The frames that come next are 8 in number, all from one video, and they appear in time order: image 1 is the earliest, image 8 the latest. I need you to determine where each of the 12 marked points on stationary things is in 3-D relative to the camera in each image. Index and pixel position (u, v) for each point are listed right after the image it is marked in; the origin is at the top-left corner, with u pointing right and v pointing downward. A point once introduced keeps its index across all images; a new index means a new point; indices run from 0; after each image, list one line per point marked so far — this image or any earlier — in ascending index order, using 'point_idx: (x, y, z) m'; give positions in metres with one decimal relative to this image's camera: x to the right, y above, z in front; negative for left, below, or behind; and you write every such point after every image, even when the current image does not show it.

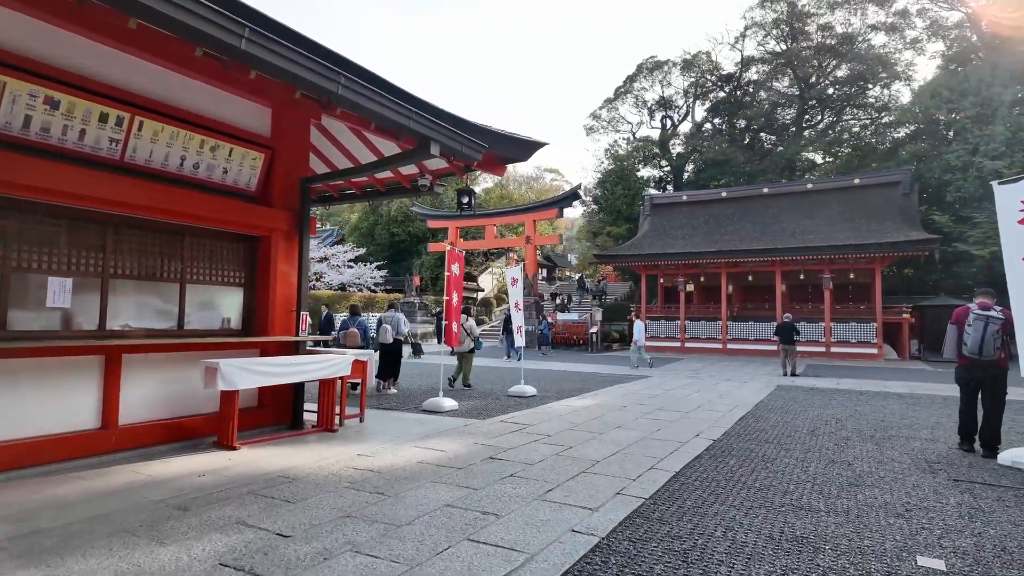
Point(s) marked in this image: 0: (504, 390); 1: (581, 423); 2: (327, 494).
0: (-0.1, -1.6, +9.0) m
1: (+0.7, -1.4, +6.0) m
2: (-1.1, -1.3, +3.5) m
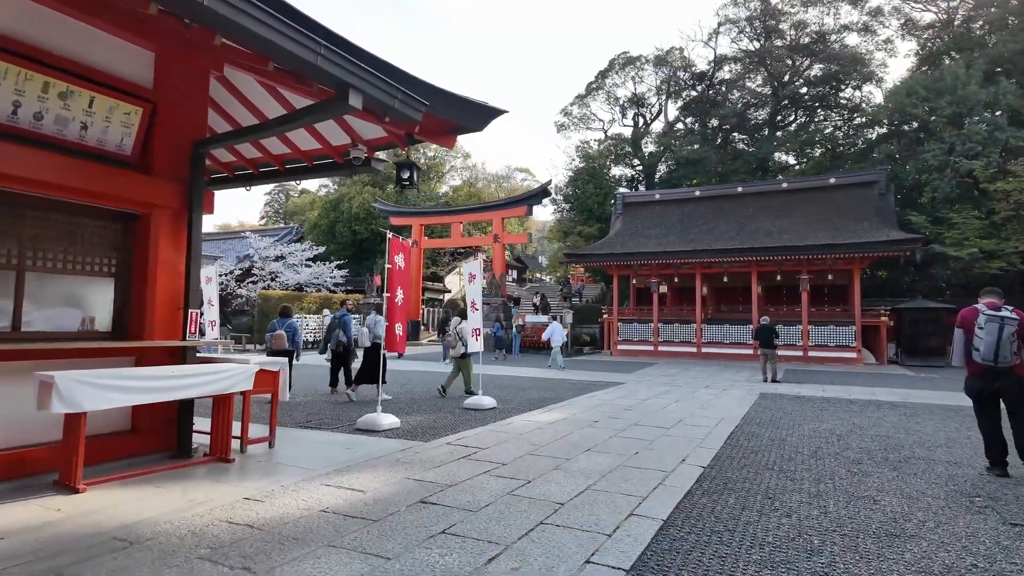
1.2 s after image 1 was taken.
0: (-0.7, -1.5, +7.9) m
1: (+0.3, -1.3, +5.0) m
2: (-1.4, -1.2, +2.4) m
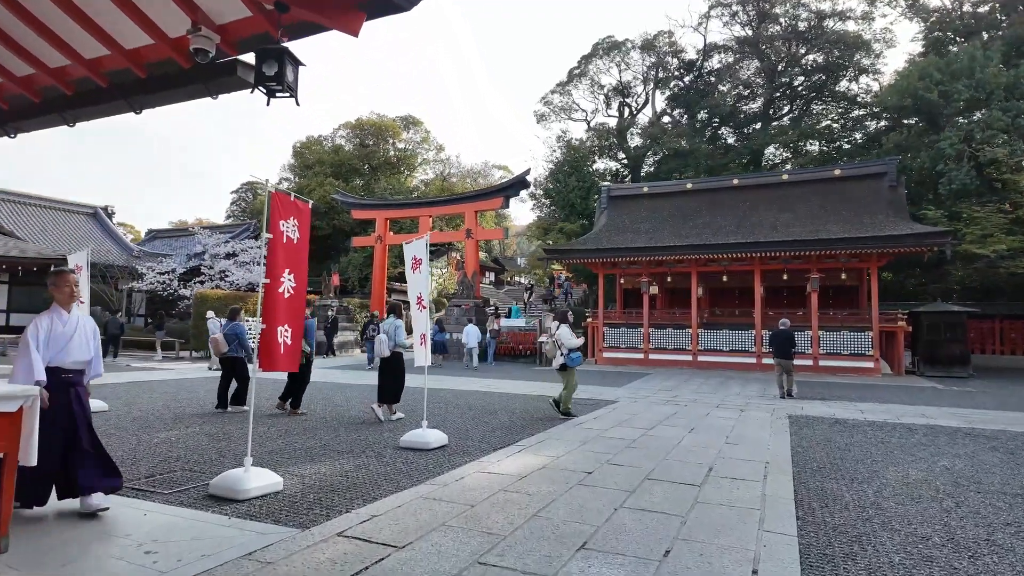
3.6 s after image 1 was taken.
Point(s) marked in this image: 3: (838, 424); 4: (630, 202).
0: (-1.1, -1.4, +5.8) m
1: (0.0, -1.2, +2.9) m
2: (-1.6, -1.0, +0.3) m
3: (+4.0, -1.7, +7.1) m
4: (+3.9, +2.9, +19.4) m
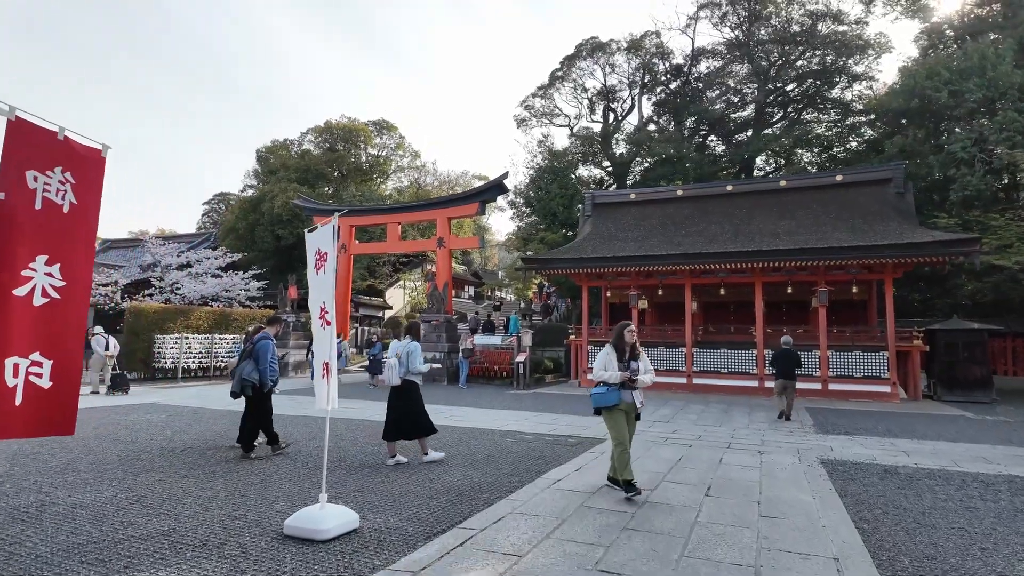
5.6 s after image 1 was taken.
0: (-1.4, -1.5, +4.1) m
1: (-0.3, -1.2, +1.2) m
2: (-1.9, -0.9, -1.4) m
3: (+3.6, -1.8, +5.5) m
4: (+3.2, +2.4, +18.0) m
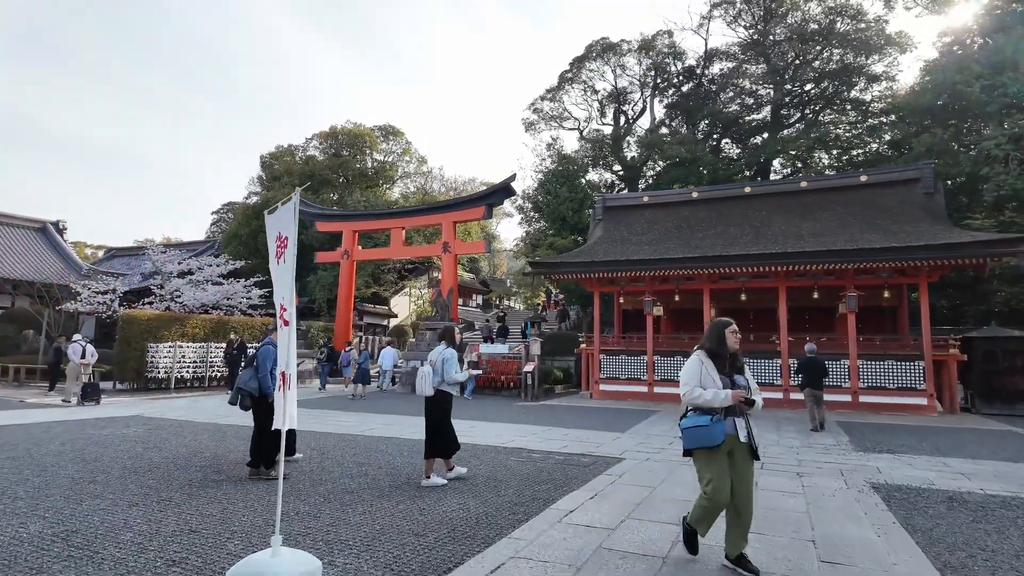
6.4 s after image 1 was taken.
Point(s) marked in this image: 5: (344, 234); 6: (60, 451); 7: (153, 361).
0: (-1.4, -1.4, +3.4) m
1: (-0.3, -1.1, +0.5) m
2: (-1.9, -0.8, -2.1) m
3: (+3.6, -1.7, +4.8) m
4: (+3.4, +2.2, +17.2) m
5: (-5.5, +1.8, +19.1) m
6: (-4.8, -1.7, +6.2) m
7: (-8.5, -1.8, +13.9) m
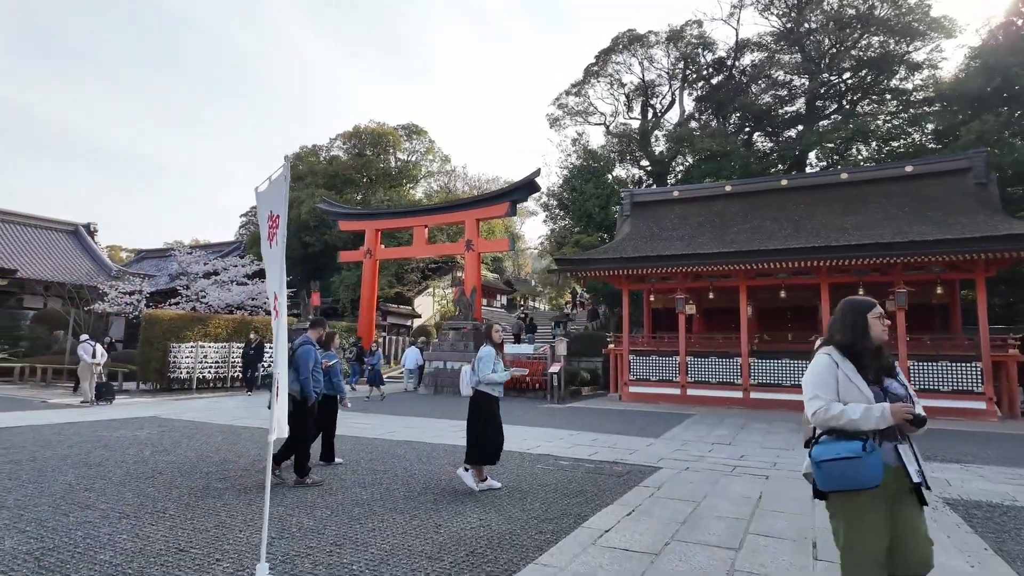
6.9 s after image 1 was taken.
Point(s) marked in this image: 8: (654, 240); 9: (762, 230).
0: (-1.3, -1.4, +3.0) m
1: (-0.3, -1.0, +0.1) m
2: (-2.0, -0.7, -2.5) m
3: (+3.8, -1.7, +4.1) m
4: (+4.1, +2.3, +16.6) m
5: (-4.7, +1.8, +18.9) m
6: (-4.6, -1.7, +6.0) m
7: (-7.9, -1.7, +13.8) m
8: (+3.5, +1.2, +14.5) m
9: (+5.8, +1.3, +13.5) m
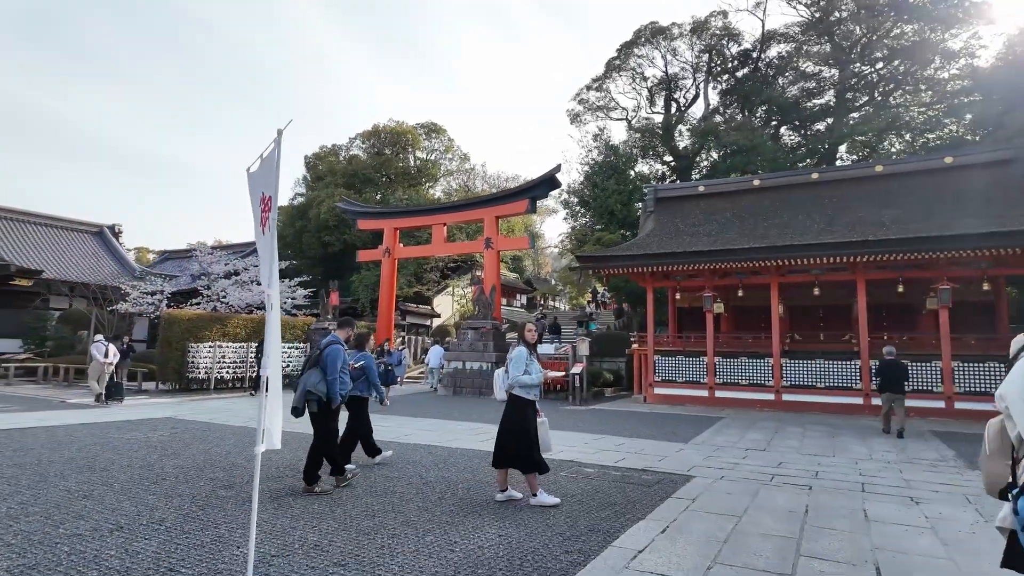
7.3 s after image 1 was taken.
0: (-1.2, -1.4, +2.7) m
1: (-0.3, -1.0, -0.3) m
2: (-2.1, -0.7, -2.8) m
3: (+3.9, -1.6, +3.7) m
4: (+4.7, +2.3, +16.1) m
5: (-4.0, +1.8, +18.7) m
6: (-4.4, -1.7, +5.8) m
7: (-7.5, -1.7, +13.7) m
8: (+4.0, +1.2, +14.1) m
9: (+6.2, +1.4, +13.0) m
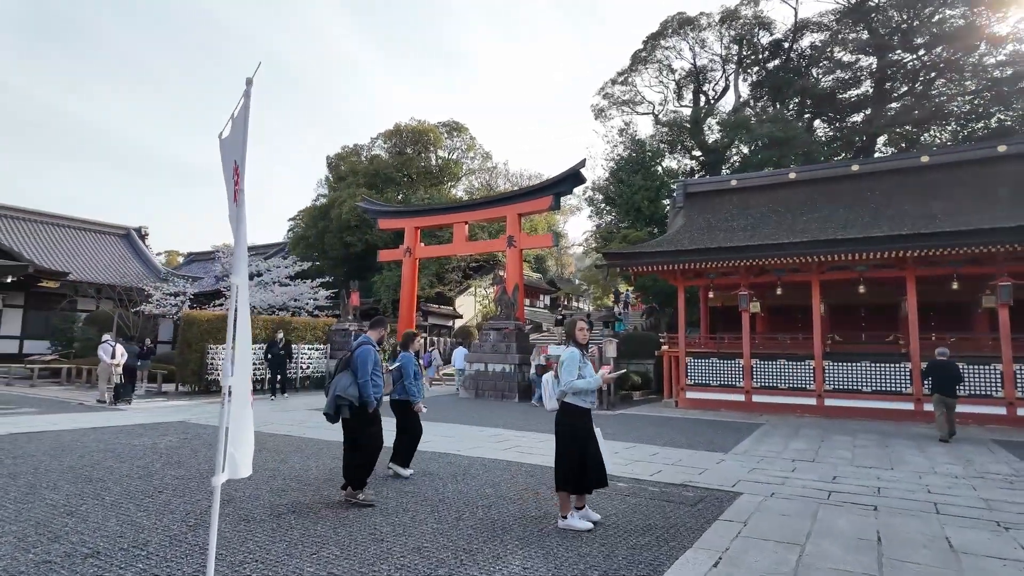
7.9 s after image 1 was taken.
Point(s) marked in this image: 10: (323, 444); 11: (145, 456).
0: (-1.1, -1.3, +2.2) m
1: (-0.3, -1.0, -0.7) m
2: (-2.2, -0.7, -3.1) m
3: (+4.1, -1.6, +3.0) m
4: (+5.3, +2.4, +15.5) m
5: (-3.3, +1.8, +18.3) m
6: (-4.1, -1.7, +5.5) m
7: (-6.9, -1.7, +13.5) m
8: (+4.5, +1.3, +13.4) m
9: (+6.7, +1.4, +12.2) m
10: (-2.3, -1.9, +7.1) m
11: (-3.8, -1.8, +6.1) m
